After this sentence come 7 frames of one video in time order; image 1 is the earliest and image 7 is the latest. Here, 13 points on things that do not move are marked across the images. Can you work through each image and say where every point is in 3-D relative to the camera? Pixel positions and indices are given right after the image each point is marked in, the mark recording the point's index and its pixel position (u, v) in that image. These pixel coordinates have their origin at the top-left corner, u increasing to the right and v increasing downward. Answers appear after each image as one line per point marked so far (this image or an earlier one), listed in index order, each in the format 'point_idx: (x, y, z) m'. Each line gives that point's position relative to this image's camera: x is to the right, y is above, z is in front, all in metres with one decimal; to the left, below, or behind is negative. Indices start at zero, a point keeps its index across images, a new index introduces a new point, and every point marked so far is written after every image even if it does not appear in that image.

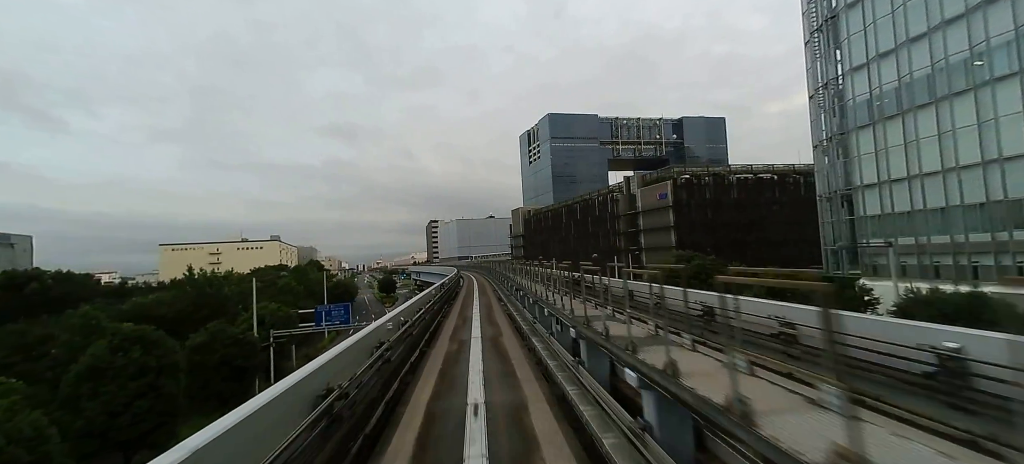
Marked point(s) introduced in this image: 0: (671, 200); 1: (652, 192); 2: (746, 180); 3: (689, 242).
0: (+7.5, +1.5, +17.8) m
1: (+7.1, +2.0, +19.0) m
2: (+11.8, +2.6, +18.9) m
3: (+8.5, -0.5, +17.7) m
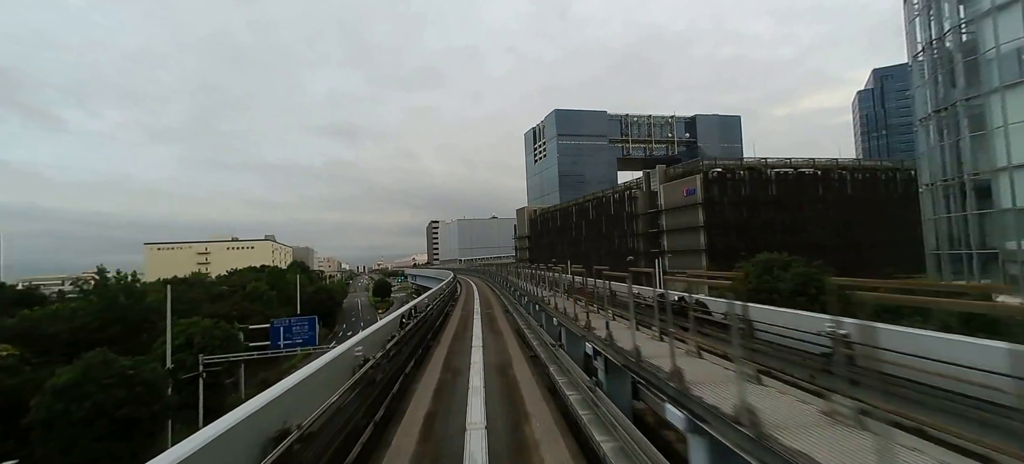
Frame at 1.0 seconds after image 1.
0: (+7.8, +1.5, +15.6) m
1: (+7.4, +2.0, +16.9) m
2: (+12.2, +2.5, +16.7) m
3: (+8.8, -0.5, +15.6) m
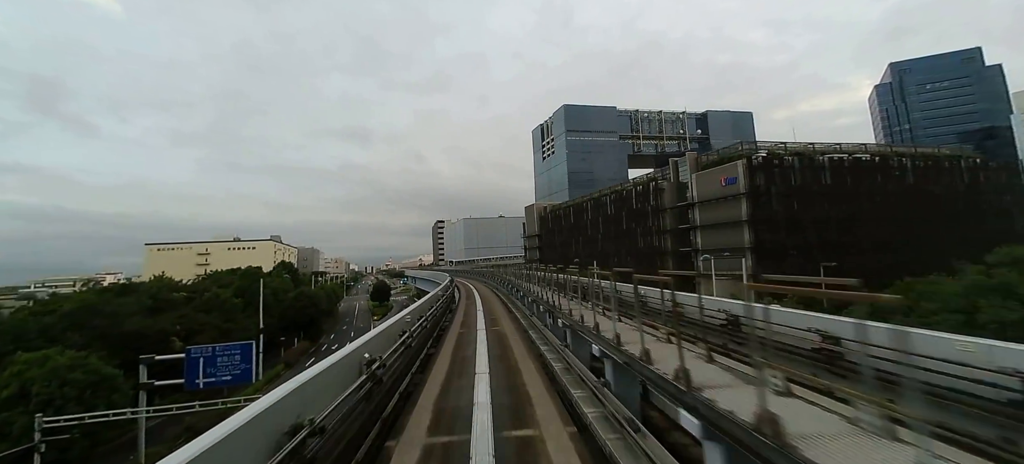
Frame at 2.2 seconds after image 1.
0: (+8.2, +1.6, +13.3) m
1: (+7.8, +2.1, +14.6) m
2: (+12.5, +2.7, +14.3) m
3: (+9.1, -0.3, +13.2) m
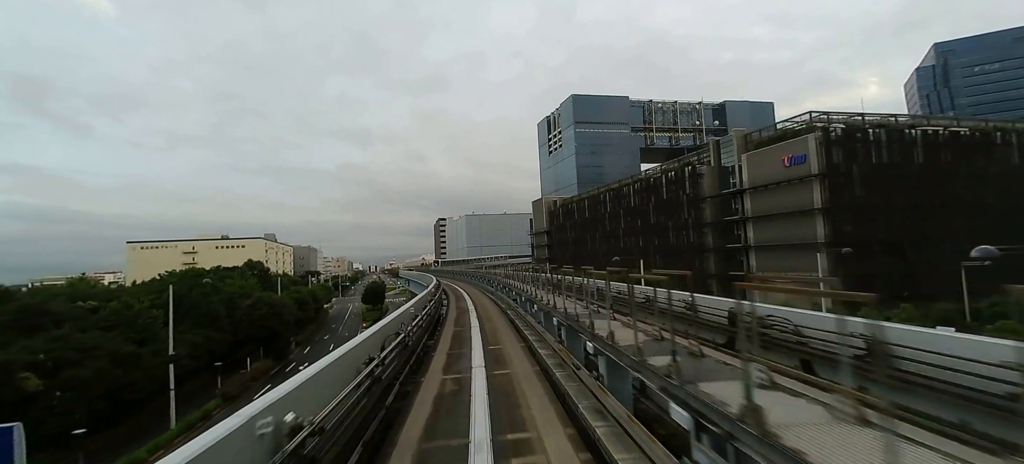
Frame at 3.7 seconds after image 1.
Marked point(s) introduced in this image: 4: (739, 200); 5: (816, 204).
0: (+8.5, +1.9, +10.5) m
1: (+8.1, +2.4, +11.8) m
2: (+12.8, +3.0, +11.5) m
3: (+9.4, -0.1, +10.5) m
4: (+7.8, +1.1, +13.0) m
5: (+8.7, +0.8, +10.7) m
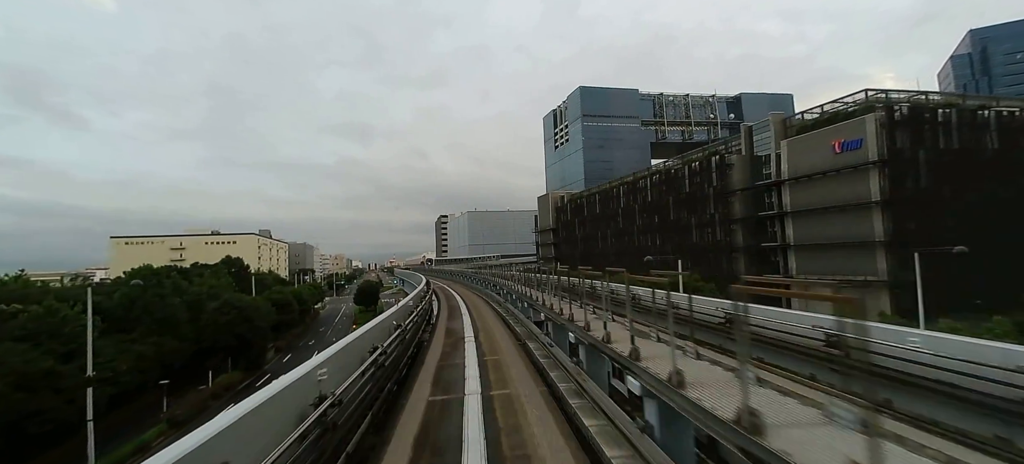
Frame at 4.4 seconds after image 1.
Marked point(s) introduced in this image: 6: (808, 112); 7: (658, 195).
0: (+8.7, +1.9, +9.1) m
1: (+8.3, +2.4, +10.4) m
2: (+13.1, +3.0, +10.1) m
3: (+9.6, 0.0, +9.0) m
4: (+8.1, +1.2, +11.6) m
5: (+8.9, +0.9, +9.3) m
6: (+8.9, +3.6, +11.3) m
7: (+6.5, +1.7, +17.0) m
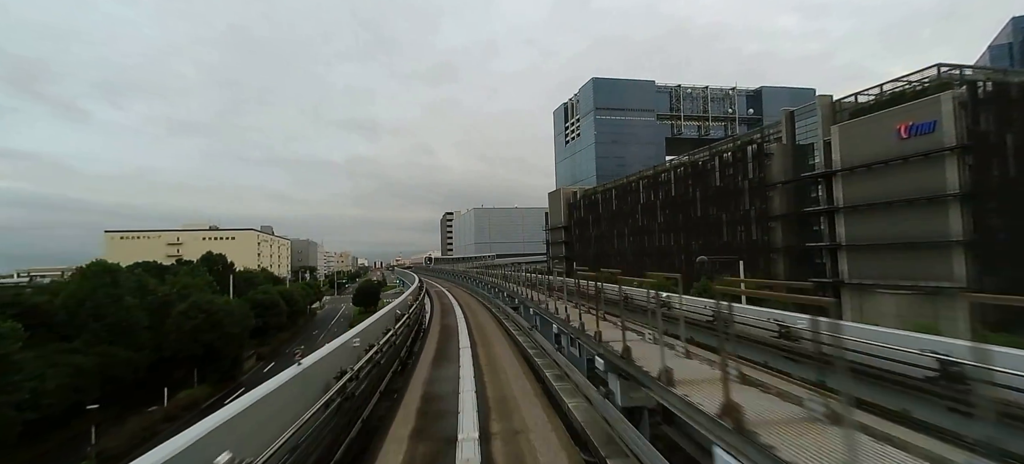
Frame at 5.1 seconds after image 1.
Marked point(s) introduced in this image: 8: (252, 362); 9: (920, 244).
0: (+9.0, +2.0, +7.6) m
1: (+8.6, +2.5, +9.0) m
2: (+13.3, +3.0, +8.6) m
3: (+9.9, 0.0, +7.6) m
4: (+8.3, +1.2, +10.1) m
5: (+9.2, +0.9, +7.8) m
6: (+9.2, +3.7, +9.8) m
7: (+6.8, +1.7, +15.5) m
8: (-13.8, -6.9, +19.9) m
9: (+9.0, -0.3, +8.3) m
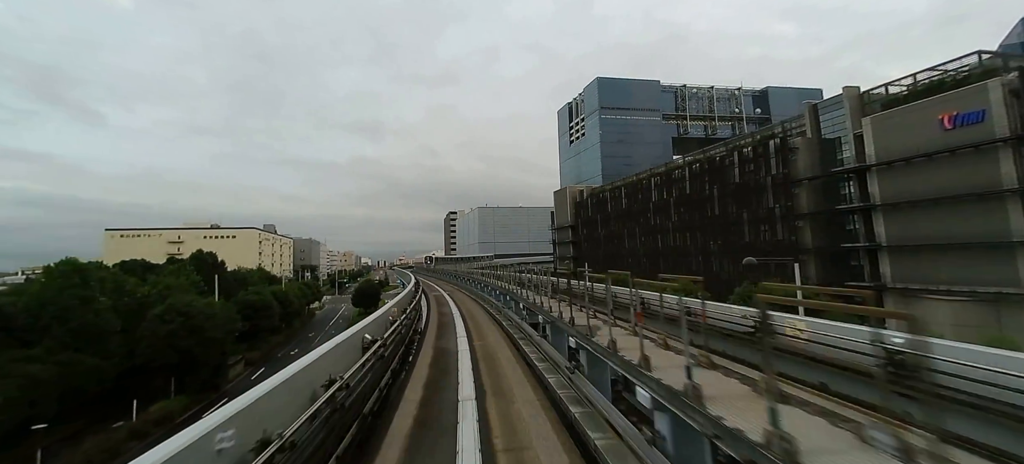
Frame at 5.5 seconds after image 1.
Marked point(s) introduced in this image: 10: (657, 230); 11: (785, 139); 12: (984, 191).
0: (+9.1, +2.0, +6.8) m
1: (+8.7, +2.5, +8.1) m
2: (+13.5, +3.0, +7.7) m
3: (+10.0, 0.0, +6.7) m
4: (+8.5, +1.2, +9.3) m
5: (+9.3, +0.9, +7.0) m
6: (+9.4, +3.7, +9.0) m
7: (+7.0, +1.7, +14.7) m
8: (-13.5, -6.8, +19.3) m
9: (+9.2, -0.2, +7.5) m
10: (+6.7, 0.0, +18.2) m
11: (+7.7, +2.6, +10.8) m
12: (+9.0, +0.8, +7.2) m
